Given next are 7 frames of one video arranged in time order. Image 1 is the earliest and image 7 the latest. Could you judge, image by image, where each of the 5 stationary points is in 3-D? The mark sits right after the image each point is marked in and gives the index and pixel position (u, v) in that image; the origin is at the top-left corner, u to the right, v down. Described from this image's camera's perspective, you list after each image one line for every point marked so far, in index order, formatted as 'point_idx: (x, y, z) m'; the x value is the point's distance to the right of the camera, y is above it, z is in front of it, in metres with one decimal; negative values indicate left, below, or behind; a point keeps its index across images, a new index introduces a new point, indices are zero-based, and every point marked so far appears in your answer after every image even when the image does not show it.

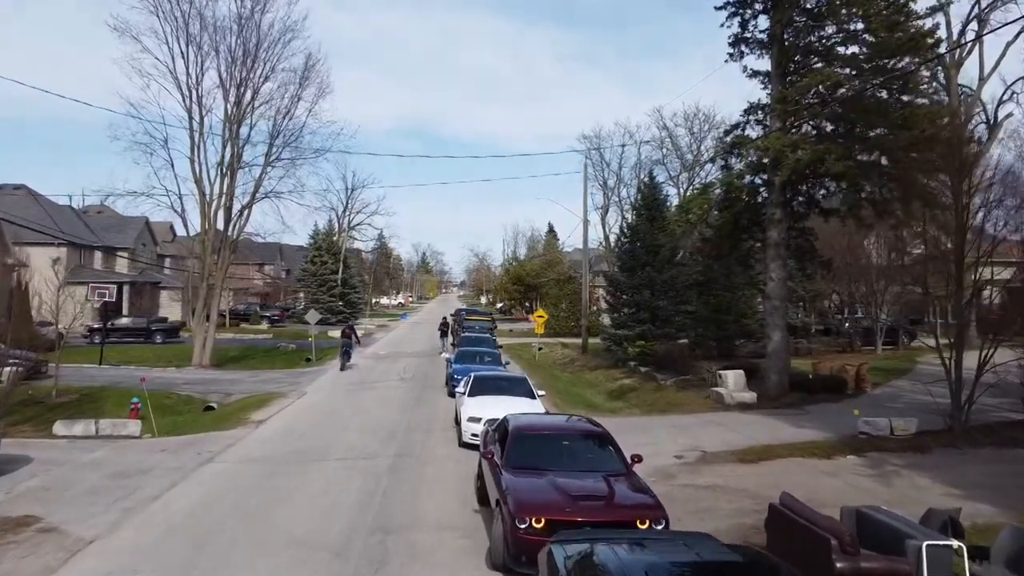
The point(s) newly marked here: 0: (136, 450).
0: (-7.8, -3.3, +16.7) m
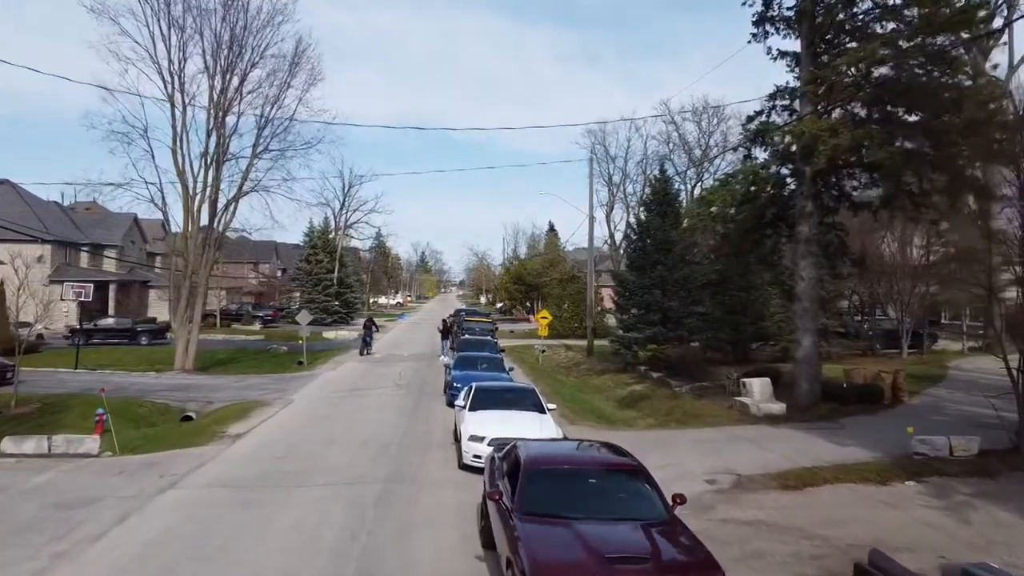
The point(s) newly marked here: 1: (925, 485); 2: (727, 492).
0: (-7.7, -3.3, +14.7) m
1: (+6.9, -3.3, +13.4) m
2: (+3.6, -3.4, +13.3) m
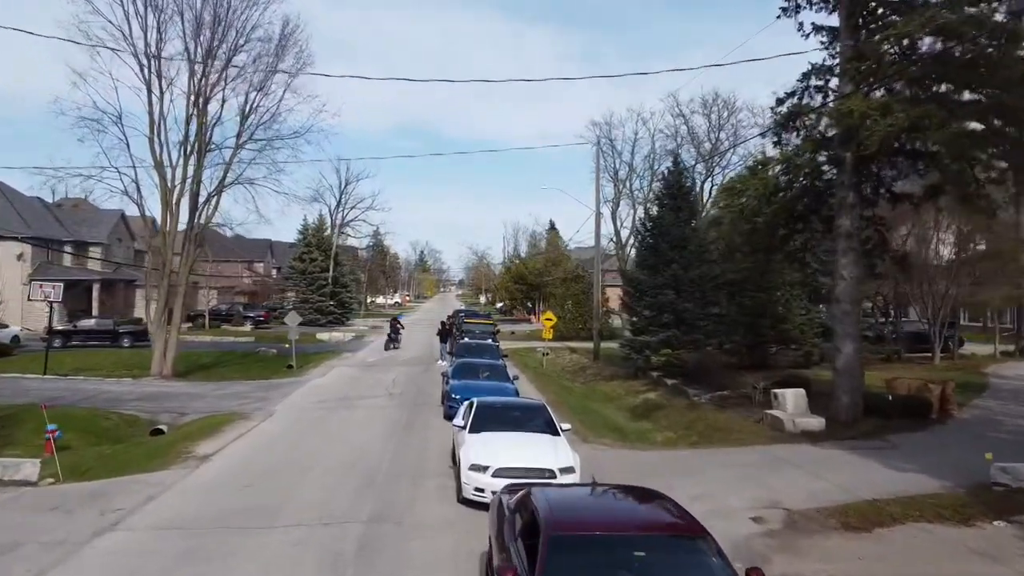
0: (-7.6, -3.3, +12.4) m
1: (+7.0, -3.3, +11.2) m
2: (+3.7, -3.4, +11.1) m
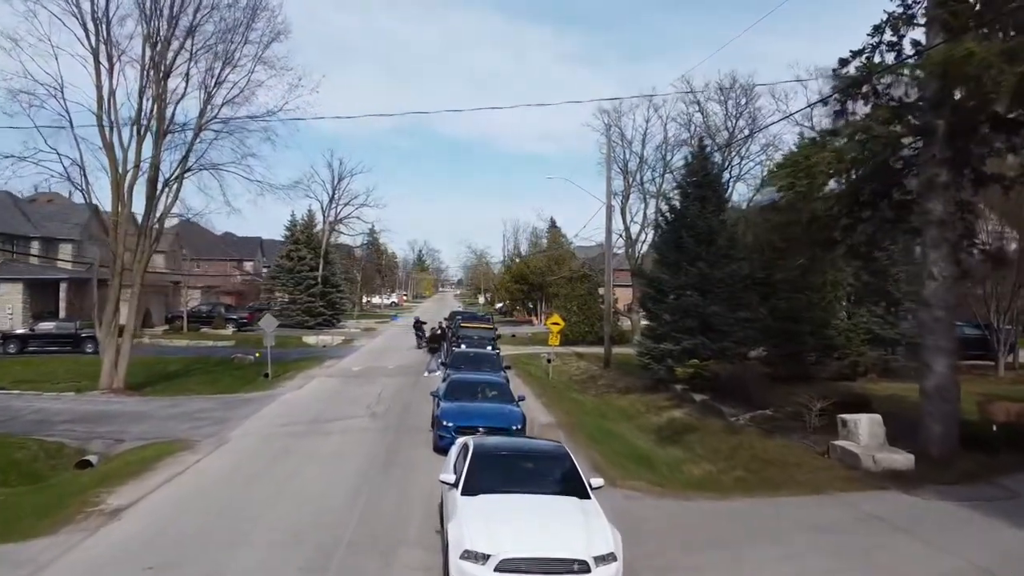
0: (-7.4, -3.4, +8.6) m
1: (+7.1, -3.3, +7.3) m
2: (+3.8, -3.4, +7.3) m
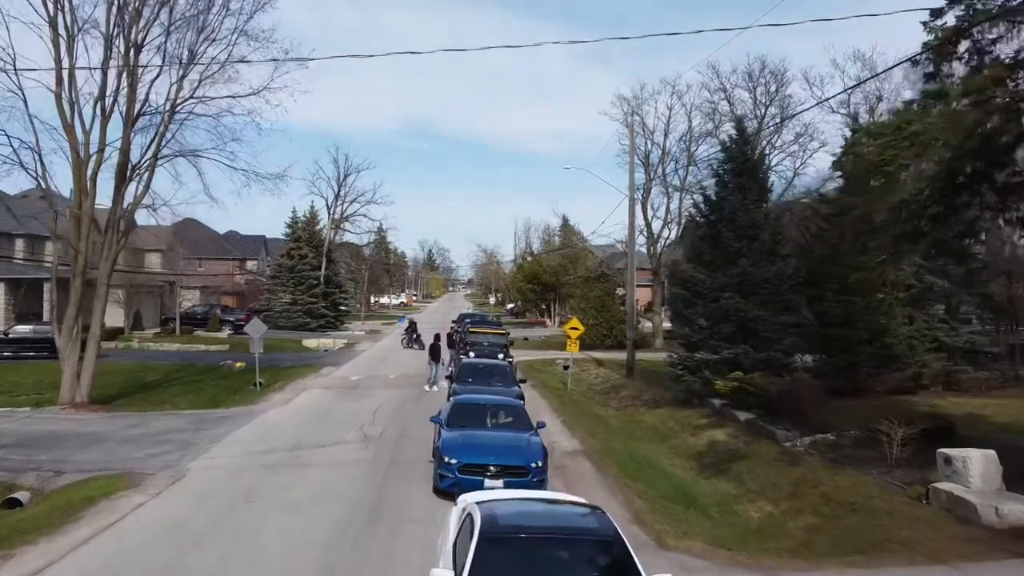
0: (-7.2, -3.4, +5.5) m
1: (+7.3, -3.4, +4.1) m
2: (+4.0, -3.5, +4.1) m
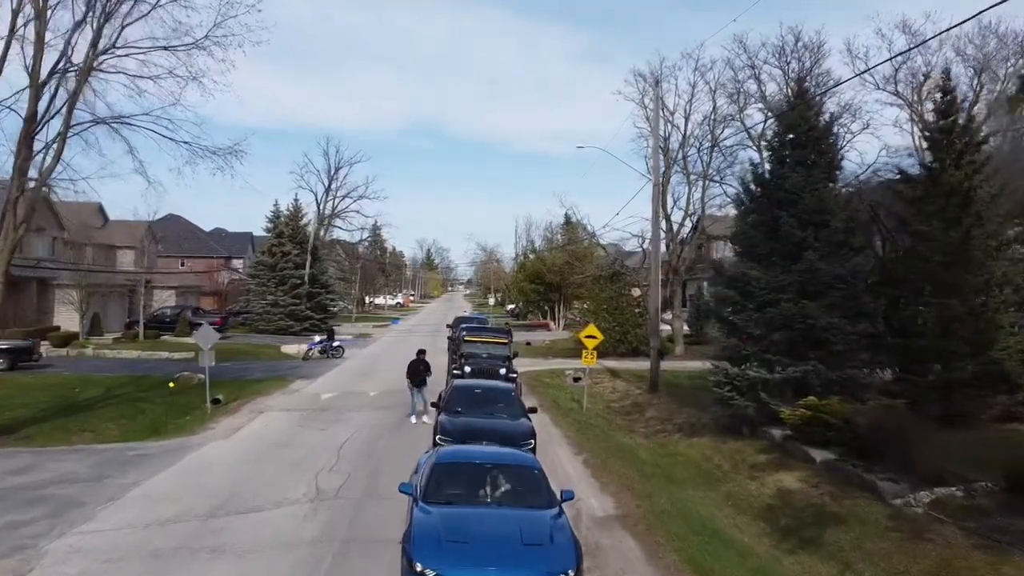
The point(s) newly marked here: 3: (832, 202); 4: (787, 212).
0: (-7.1, -3.4, +0.6) m
1: (+7.5, -3.4, -0.8) m
2: (+4.1, -3.5, -0.8) m
3: (+7.5, +2.1, +19.1) m
4: (+6.6, +1.8, +19.7) m
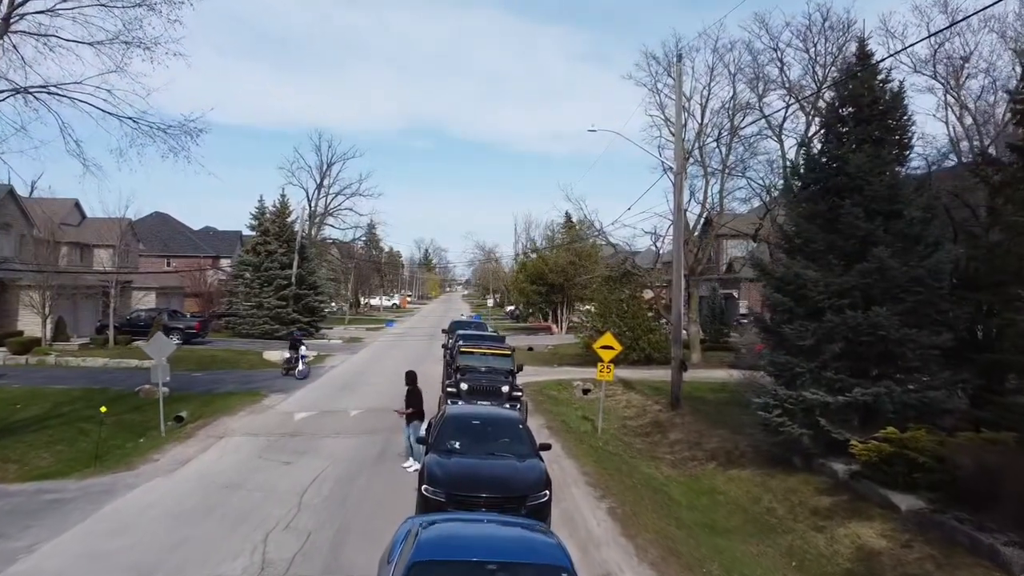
0: (-7.0, -3.5, -2.7) m
1: (+7.6, -3.4, -4.1) m
2: (+4.3, -3.5, -4.1) m
3: (+7.6, +2.0, +15.8) m
4: (+6.7, +1.8, +16.4) m
